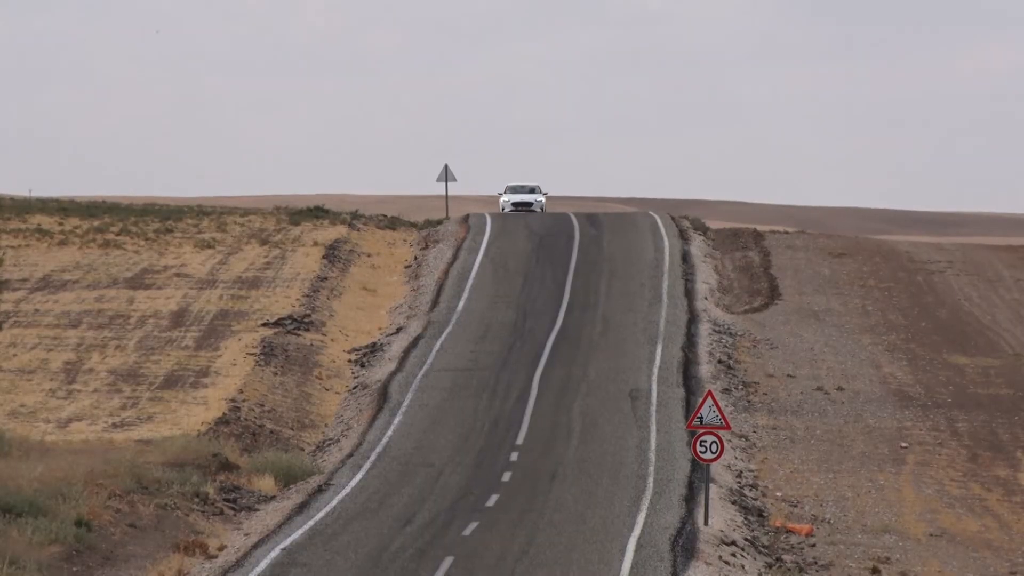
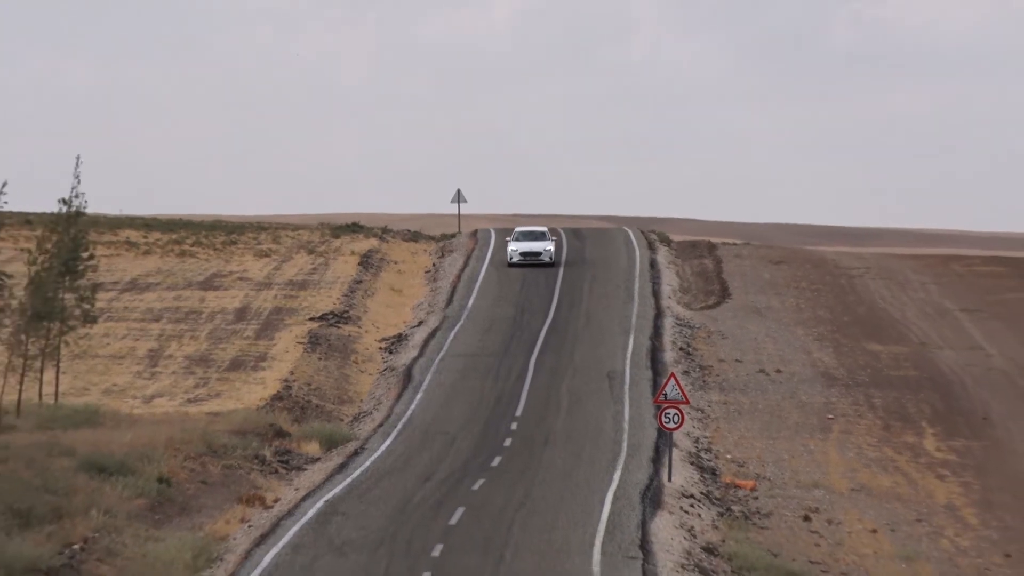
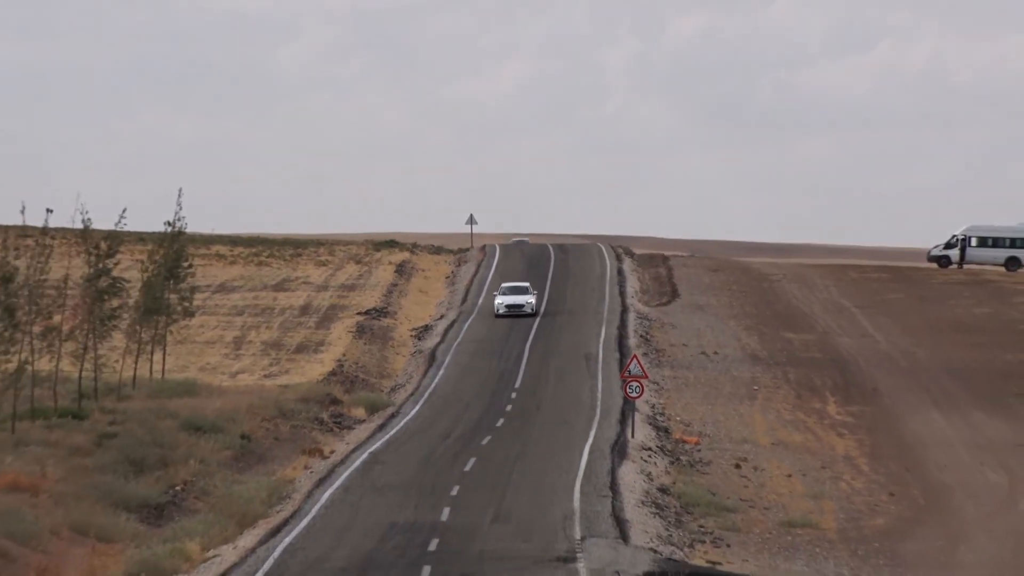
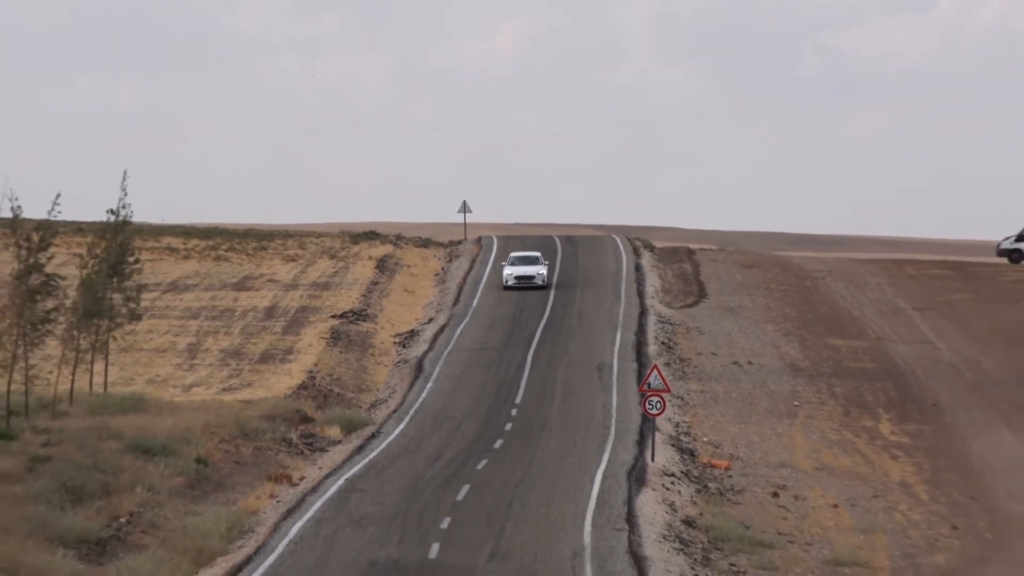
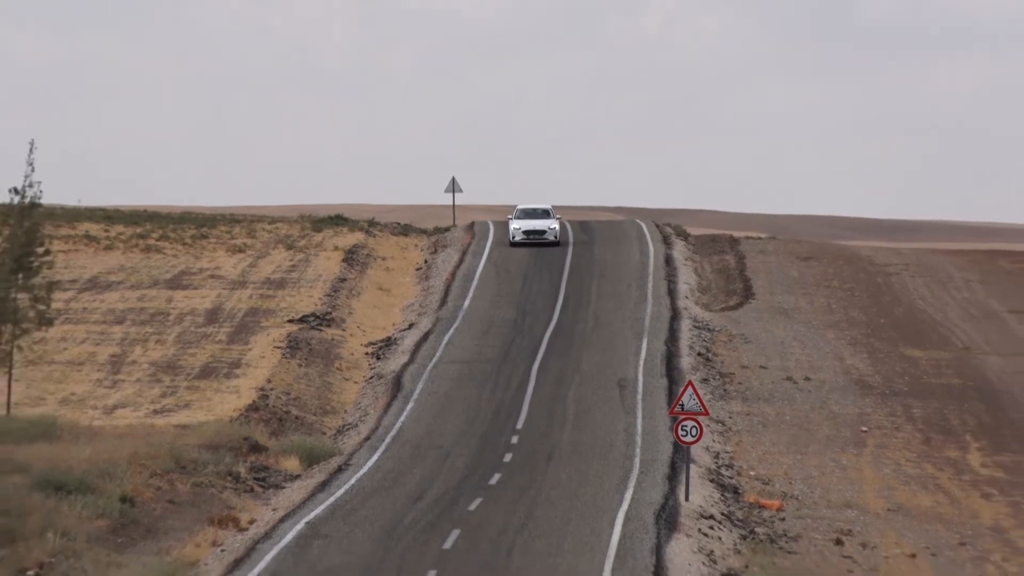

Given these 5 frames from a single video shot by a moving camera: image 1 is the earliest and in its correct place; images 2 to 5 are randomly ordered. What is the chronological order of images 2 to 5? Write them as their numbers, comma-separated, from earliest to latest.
5, 2, 4, 3
